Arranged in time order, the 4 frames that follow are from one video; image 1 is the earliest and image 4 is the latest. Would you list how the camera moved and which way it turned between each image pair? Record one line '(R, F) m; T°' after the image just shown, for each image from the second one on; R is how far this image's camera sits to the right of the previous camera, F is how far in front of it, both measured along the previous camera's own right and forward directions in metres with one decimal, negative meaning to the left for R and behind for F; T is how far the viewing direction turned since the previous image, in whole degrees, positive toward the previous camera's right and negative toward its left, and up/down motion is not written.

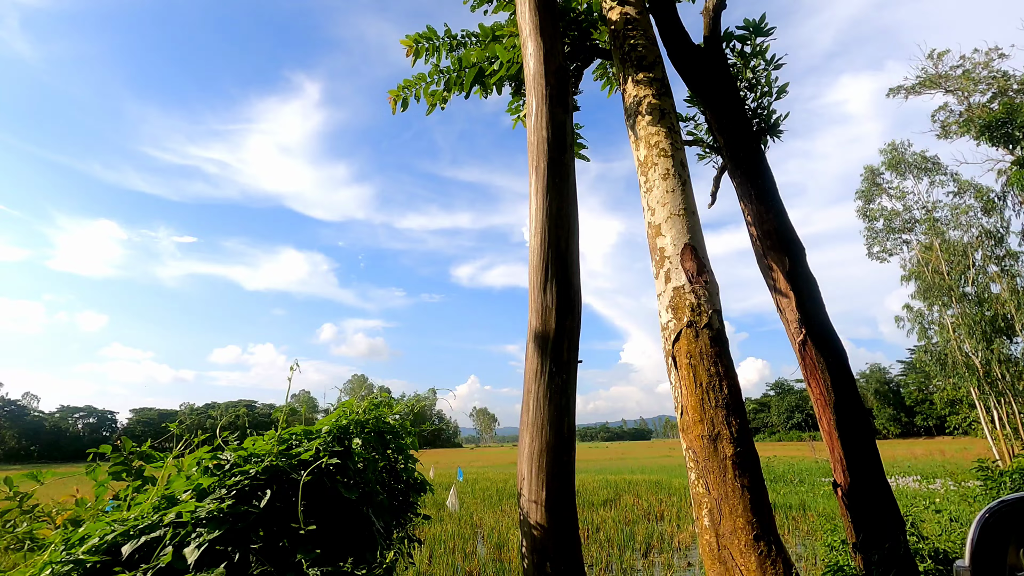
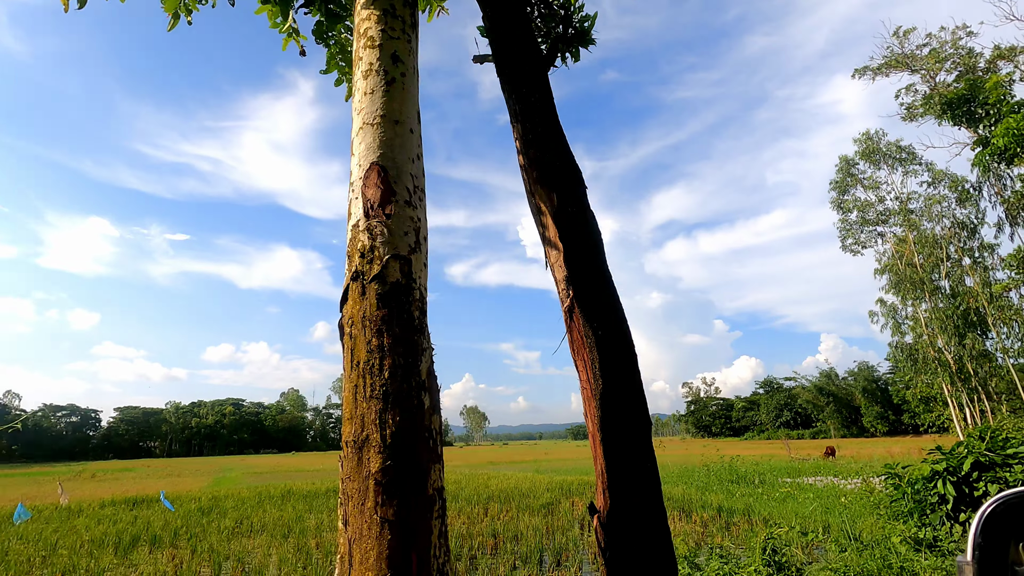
(+0.8, +0.5) m; +1°
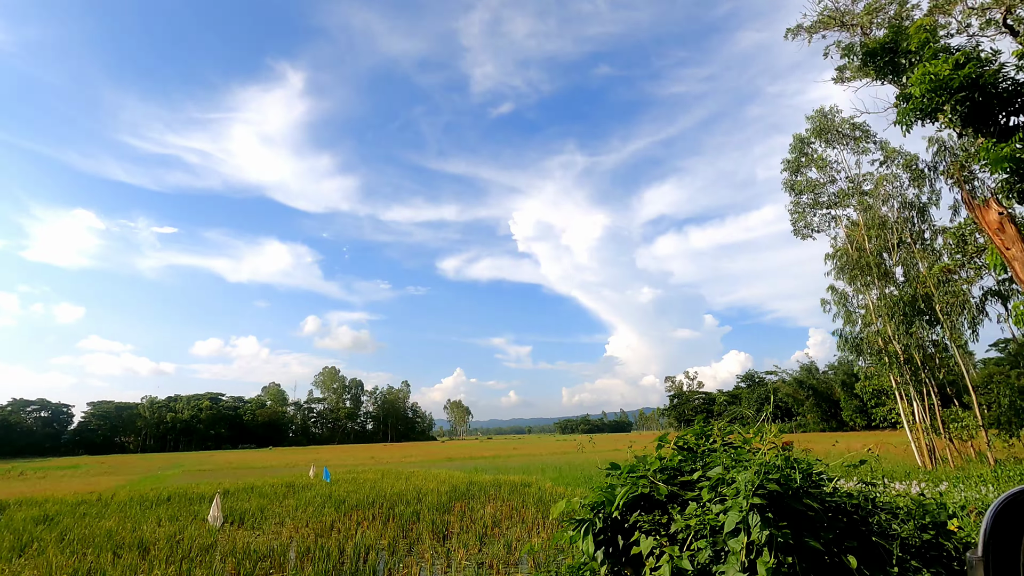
(+1.4, +0.9) m; +1°
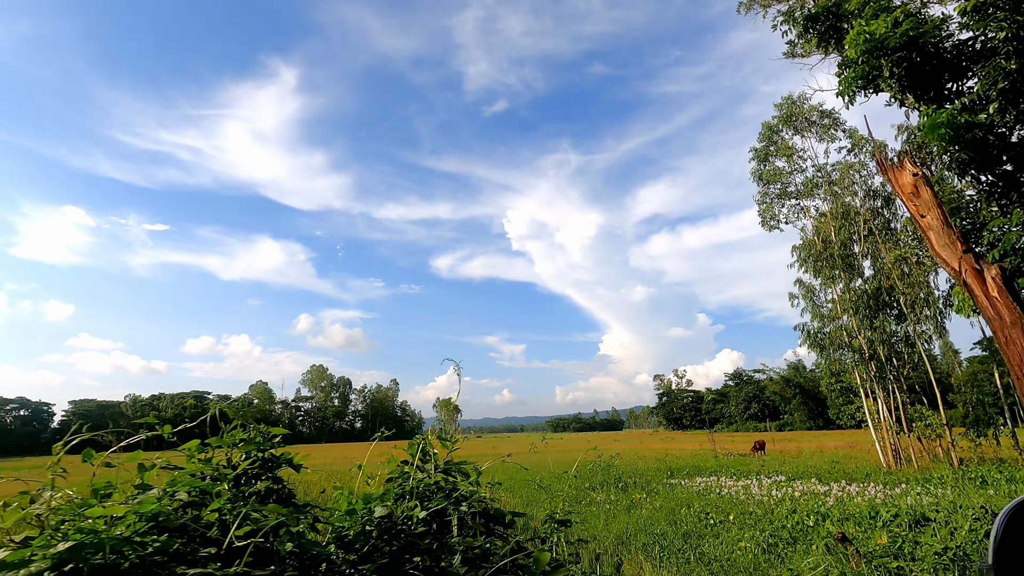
(+0.9, +0.5) m; +1°
